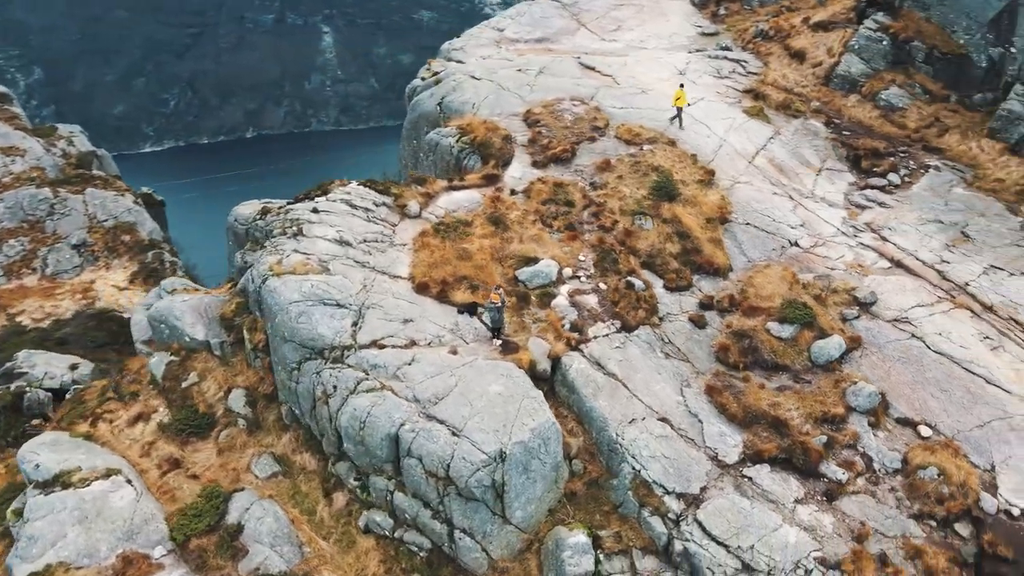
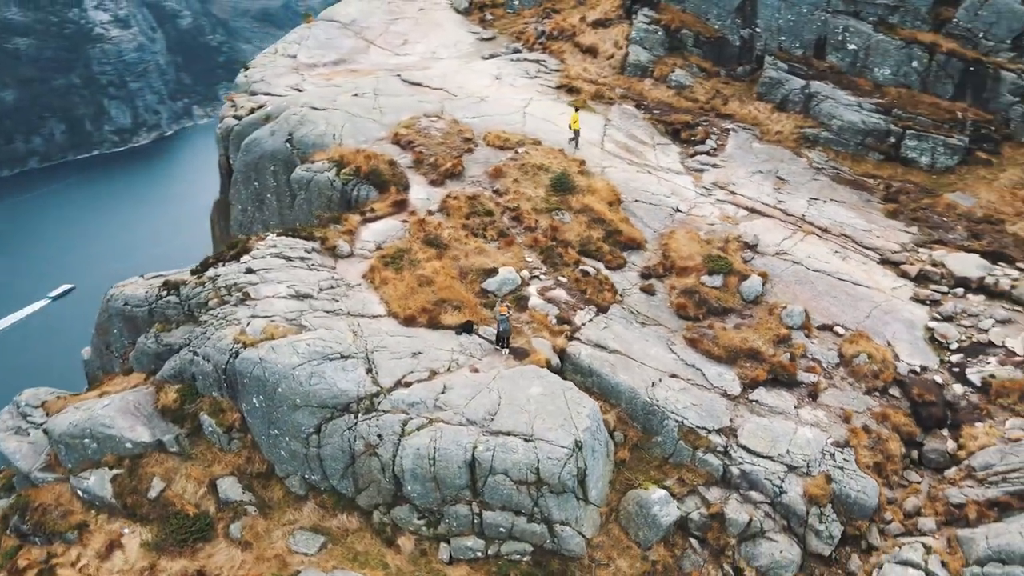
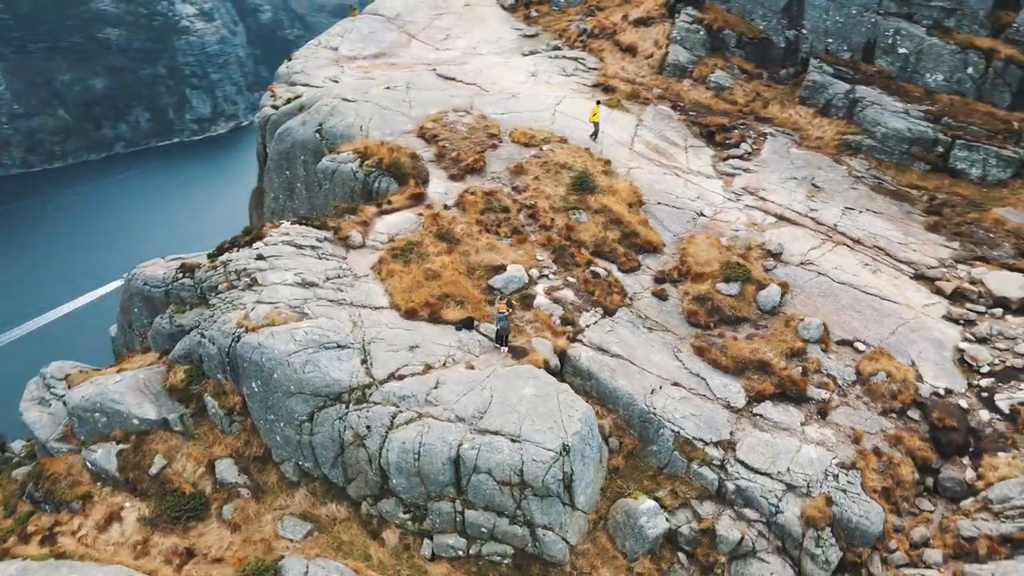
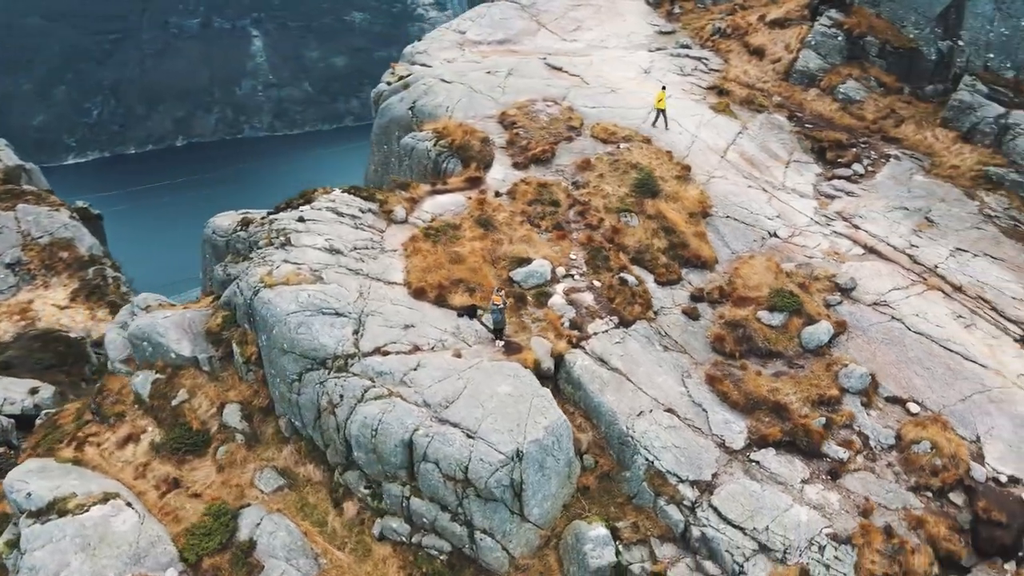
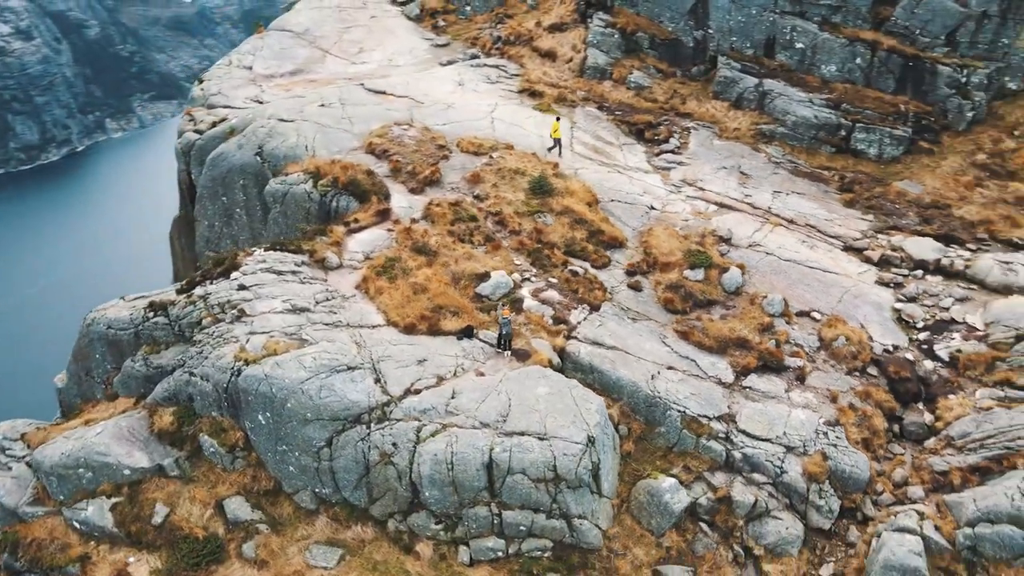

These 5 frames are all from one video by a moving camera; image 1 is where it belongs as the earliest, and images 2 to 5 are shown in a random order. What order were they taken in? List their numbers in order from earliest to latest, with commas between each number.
4, 3, 2, 5
